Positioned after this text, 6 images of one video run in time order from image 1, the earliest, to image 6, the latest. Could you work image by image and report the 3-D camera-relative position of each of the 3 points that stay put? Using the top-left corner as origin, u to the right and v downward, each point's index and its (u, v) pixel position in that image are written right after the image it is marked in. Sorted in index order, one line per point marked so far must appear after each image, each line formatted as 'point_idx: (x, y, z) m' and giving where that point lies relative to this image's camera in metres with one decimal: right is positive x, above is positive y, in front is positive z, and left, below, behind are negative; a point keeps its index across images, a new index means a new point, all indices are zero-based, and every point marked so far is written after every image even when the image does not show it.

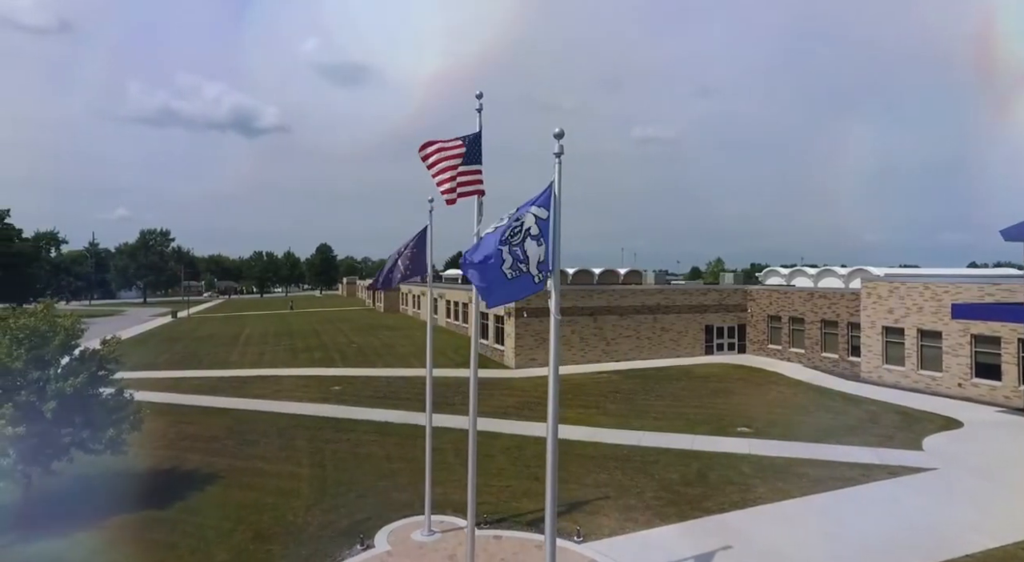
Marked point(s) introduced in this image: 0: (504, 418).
0: (-0.2, -3.8, +18.1) m
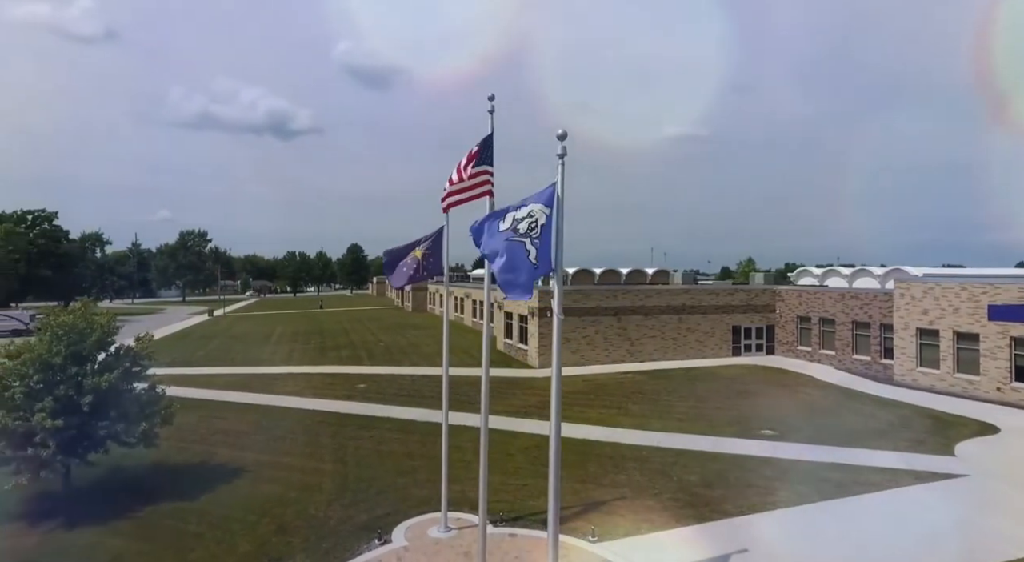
0: (+0.3, -3.8, +18.2) m
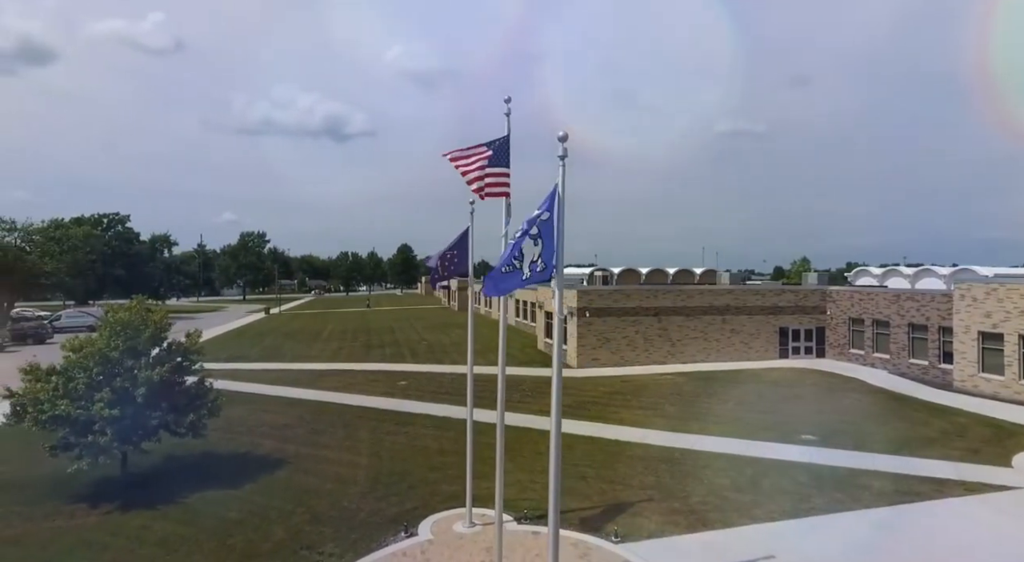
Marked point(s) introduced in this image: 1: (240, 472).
0: (+1.3, -3.8, +18.3) m
1: (-6.2, -4.4, +15.2) m
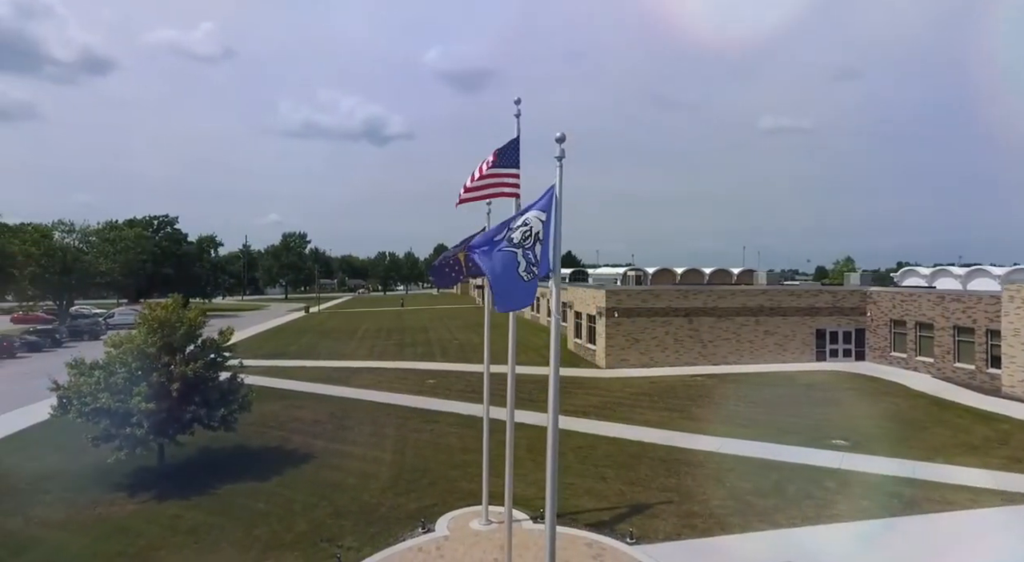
0: (+2.0, -3.8, +18.3) m
1: (-5.8, -4.4, +15.7) m
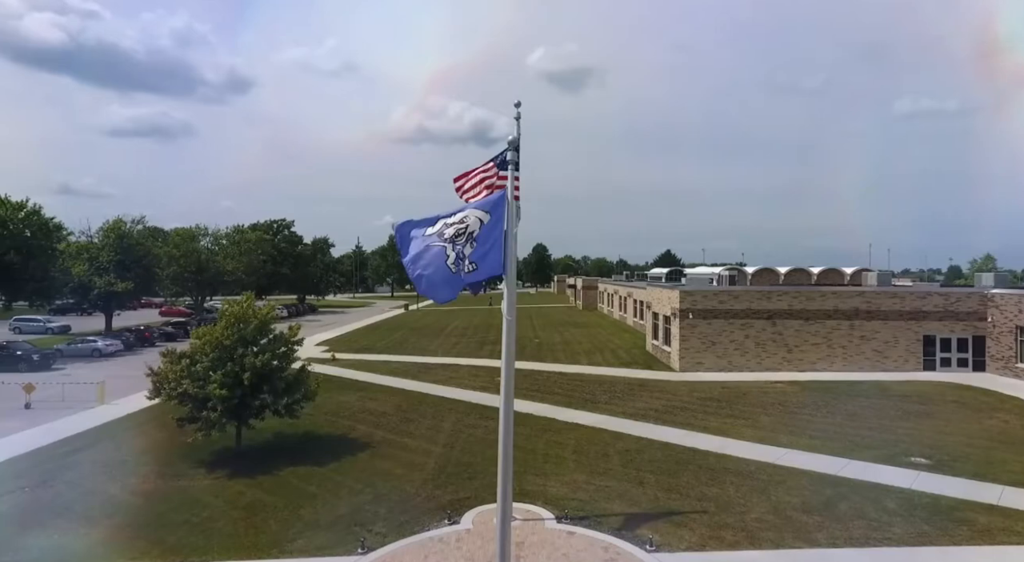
0: (+3.5, -3.8, +17.8) m
1: (-4.6, -4.3, +16.8) m
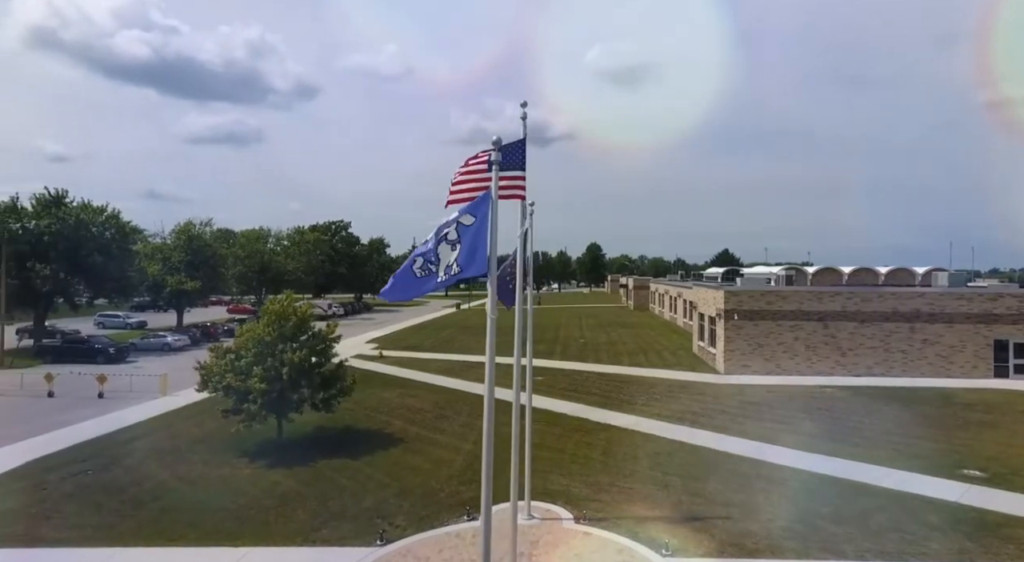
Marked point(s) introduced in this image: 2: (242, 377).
0: (+4.3, -3.7, +17.3) m
1: (-3.8, -4.3, +17.3) m
2: (-6.8, -2.4, +16.8) m
